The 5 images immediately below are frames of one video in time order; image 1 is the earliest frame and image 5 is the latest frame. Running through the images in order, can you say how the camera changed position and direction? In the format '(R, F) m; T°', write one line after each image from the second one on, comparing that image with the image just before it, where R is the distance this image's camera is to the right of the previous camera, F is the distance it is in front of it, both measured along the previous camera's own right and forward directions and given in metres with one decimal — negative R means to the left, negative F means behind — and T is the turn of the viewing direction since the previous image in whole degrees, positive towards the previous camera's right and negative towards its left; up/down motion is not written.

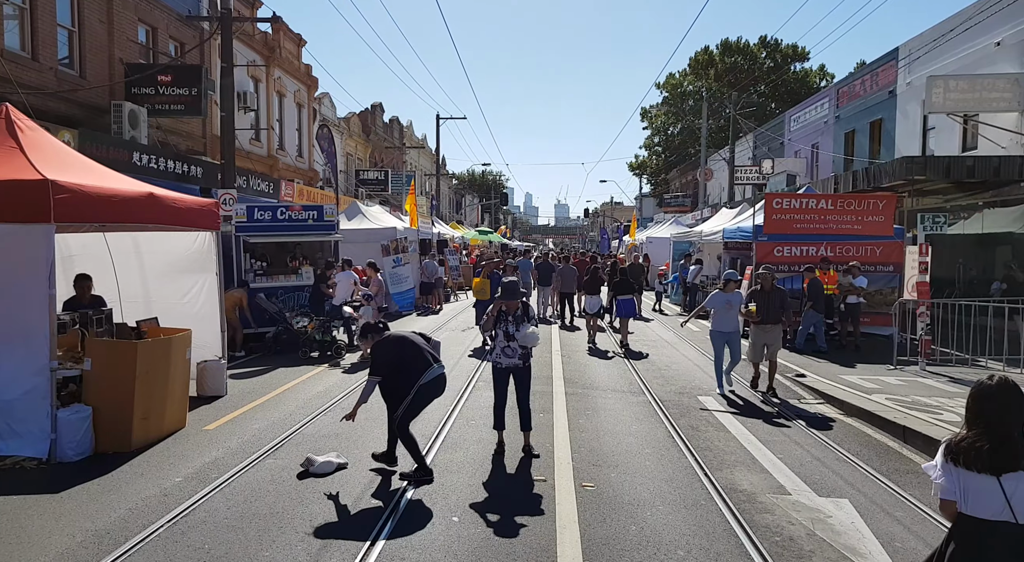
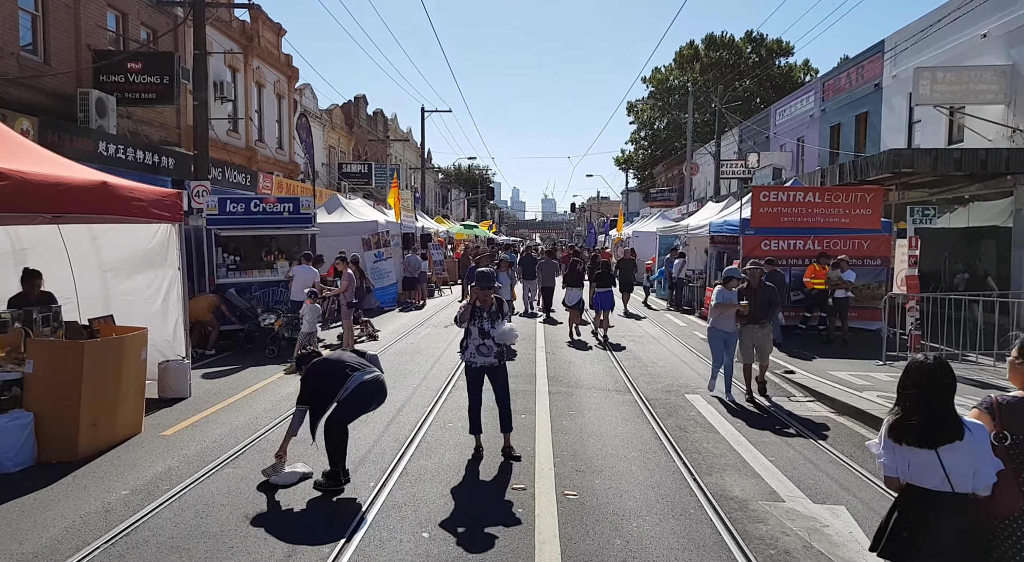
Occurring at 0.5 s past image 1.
(+0.1, +0.4) m; +1°
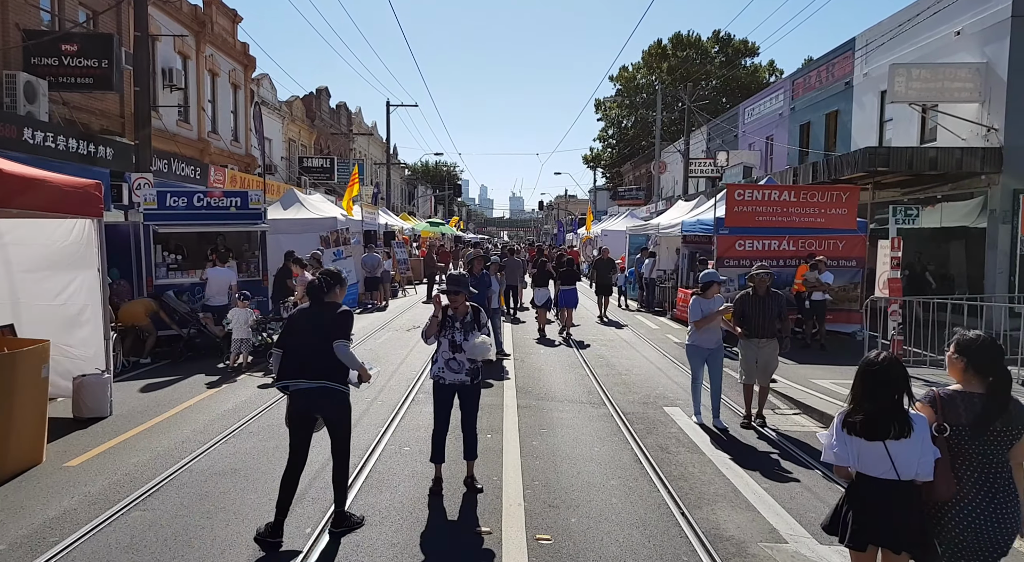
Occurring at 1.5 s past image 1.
(0.0, +0.7) m; +3°
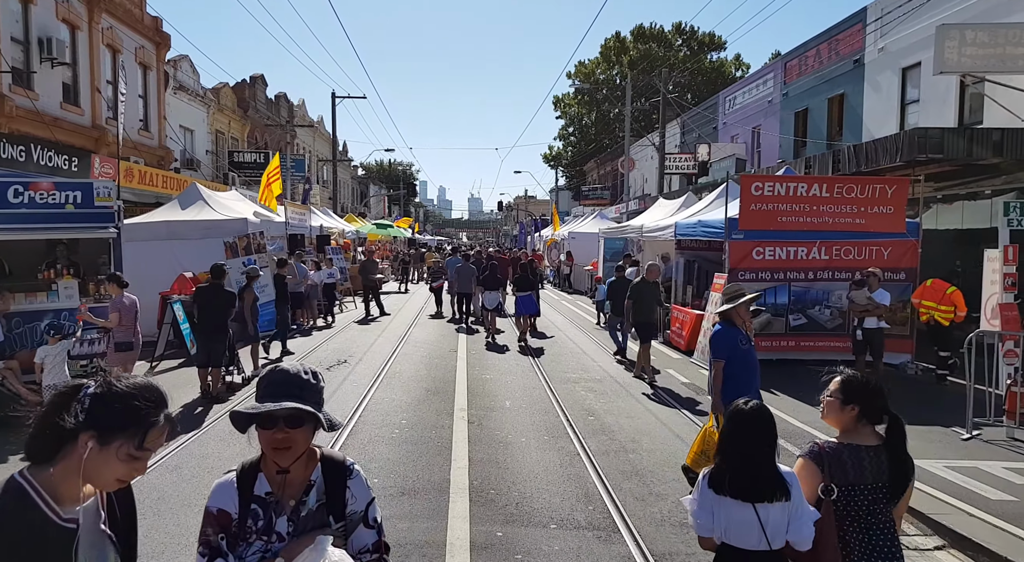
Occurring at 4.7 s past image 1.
(+0.1, +3.0) m; +4°
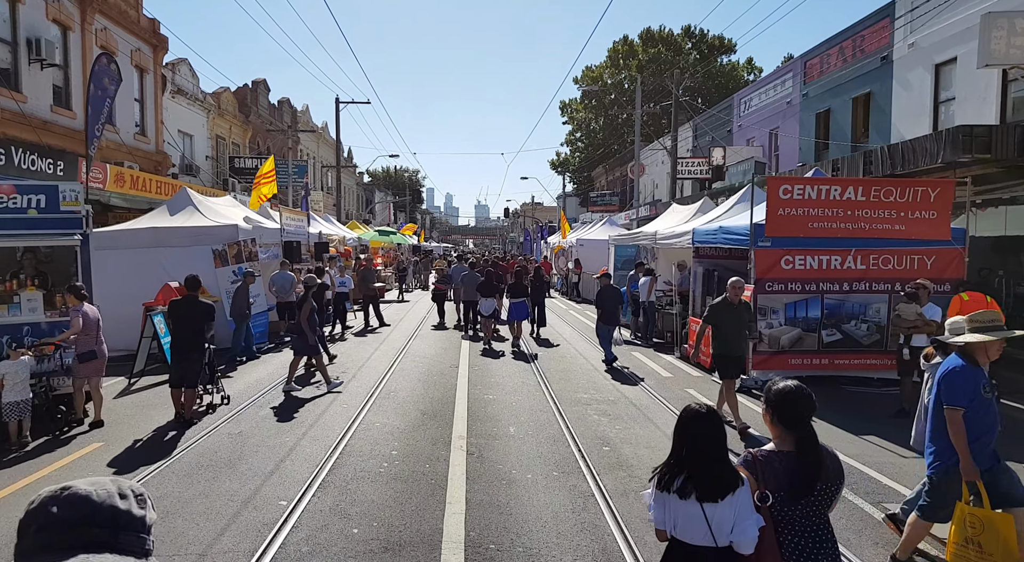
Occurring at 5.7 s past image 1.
(0.0, +0.8) m; -1°
